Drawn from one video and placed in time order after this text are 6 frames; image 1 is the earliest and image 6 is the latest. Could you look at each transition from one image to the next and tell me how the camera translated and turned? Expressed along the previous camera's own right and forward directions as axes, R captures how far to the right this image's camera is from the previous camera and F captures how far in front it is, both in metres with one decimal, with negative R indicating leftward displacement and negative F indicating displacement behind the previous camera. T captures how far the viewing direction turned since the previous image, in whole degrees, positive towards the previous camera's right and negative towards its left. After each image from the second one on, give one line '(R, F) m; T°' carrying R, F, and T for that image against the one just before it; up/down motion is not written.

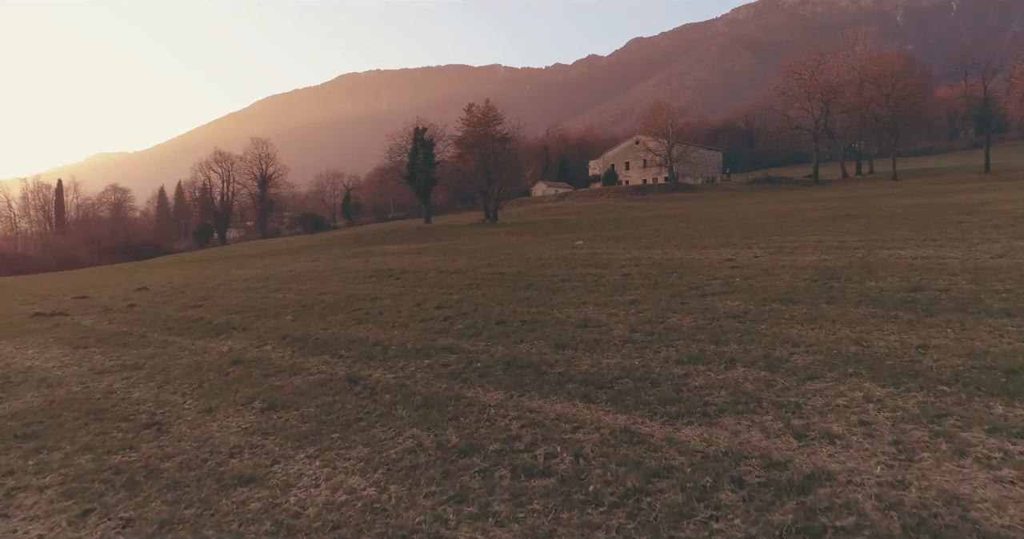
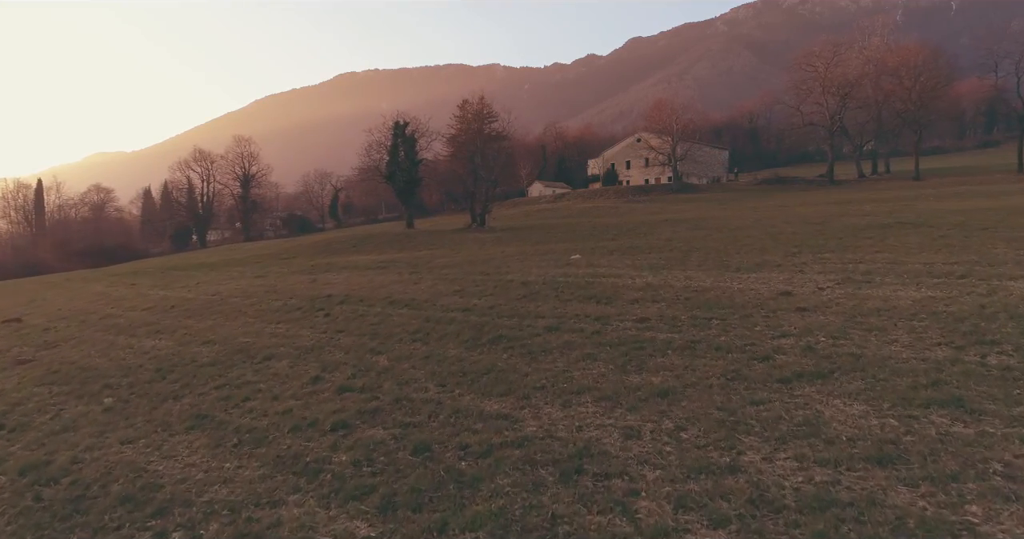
(+0.6, +5.8) m; 0°
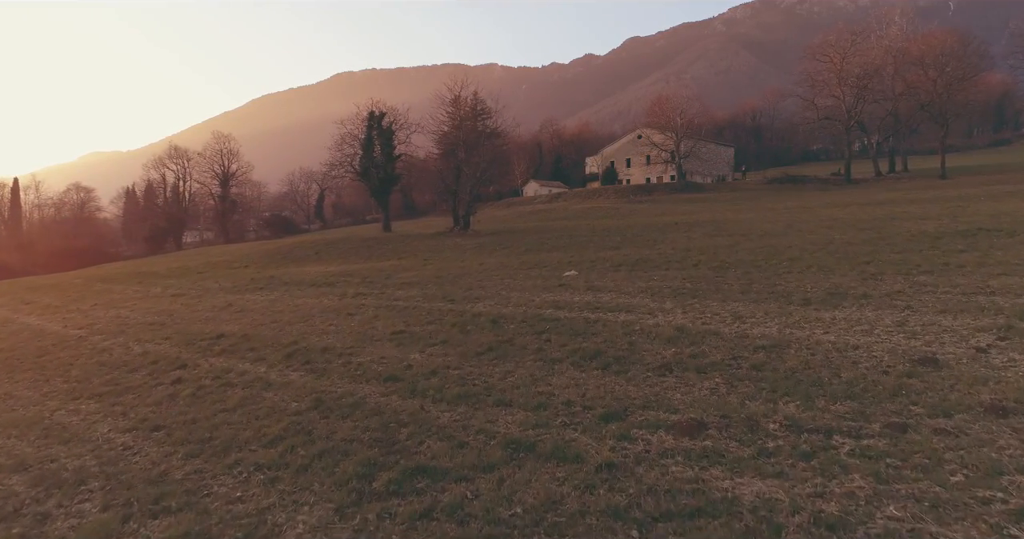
(+0.6, +5.9) m; 0°
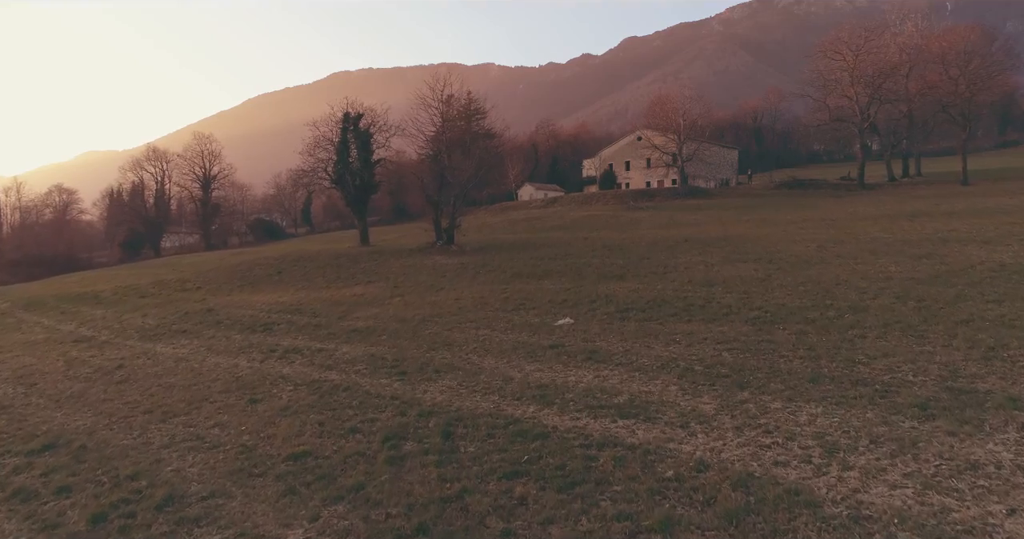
(+0.4, +4.5) m; 0°
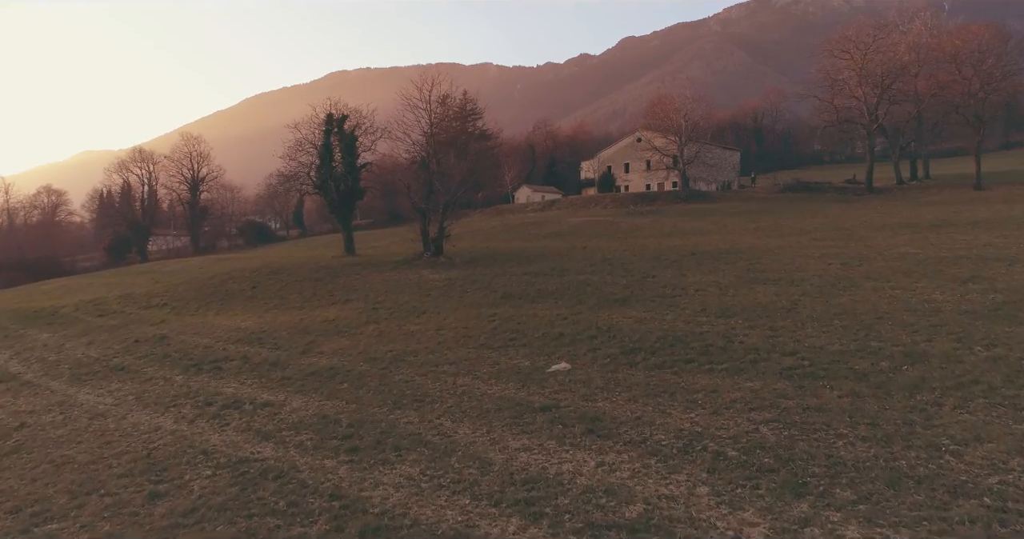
(+0.2, +2.6) m; 0°
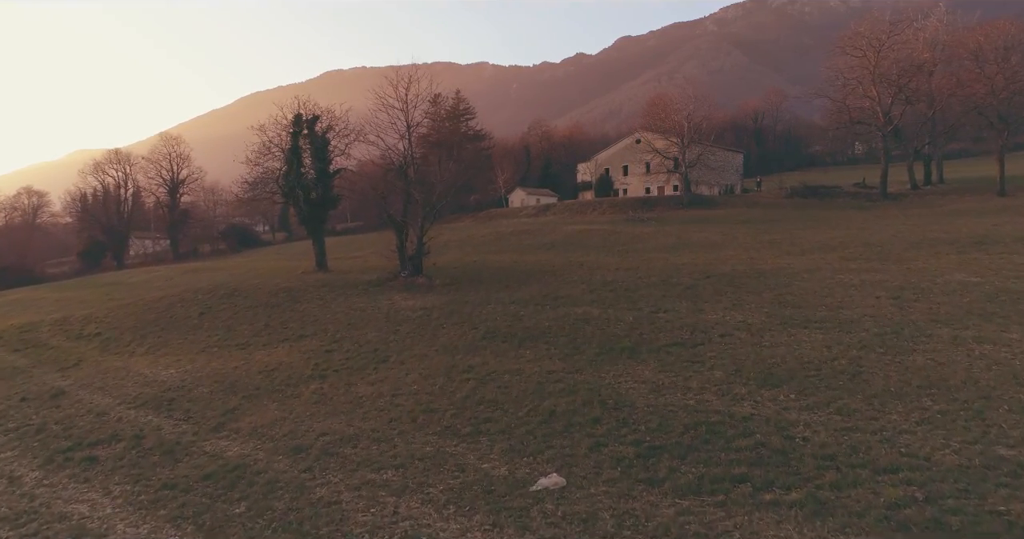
(+0.4, +4.1) m; 0°
